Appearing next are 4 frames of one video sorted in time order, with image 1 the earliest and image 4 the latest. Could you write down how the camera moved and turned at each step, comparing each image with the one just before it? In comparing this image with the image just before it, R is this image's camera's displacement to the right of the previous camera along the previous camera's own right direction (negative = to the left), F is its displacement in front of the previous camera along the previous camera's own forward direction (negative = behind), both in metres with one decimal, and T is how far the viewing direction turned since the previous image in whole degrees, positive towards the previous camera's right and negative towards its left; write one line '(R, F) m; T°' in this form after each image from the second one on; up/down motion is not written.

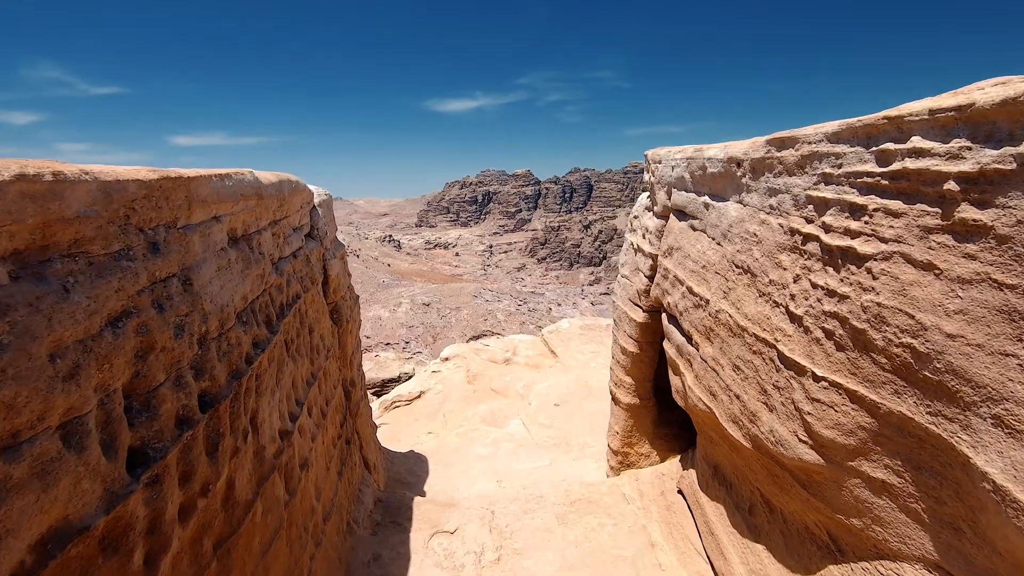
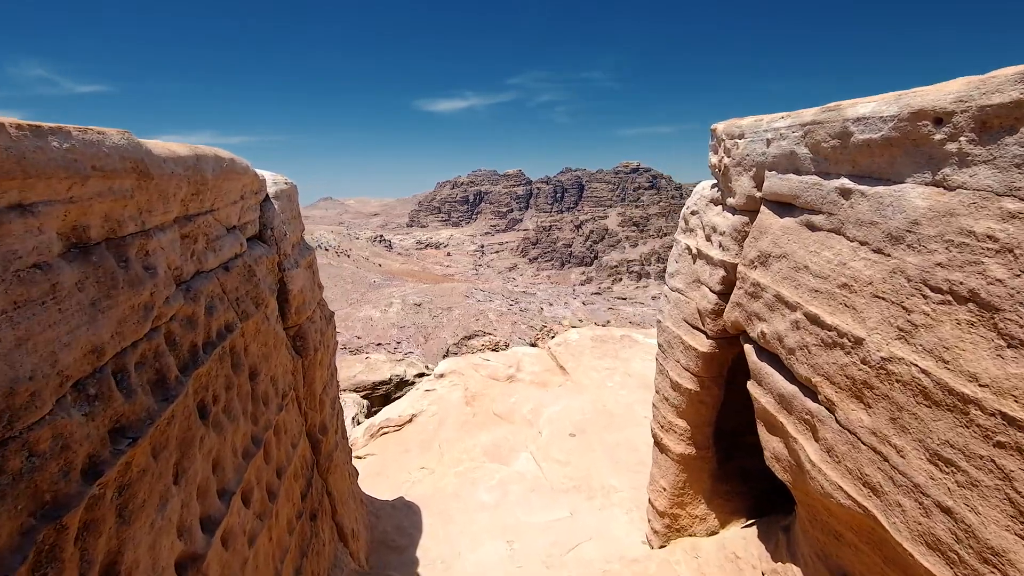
(-0.2, +1.1) m; +1°
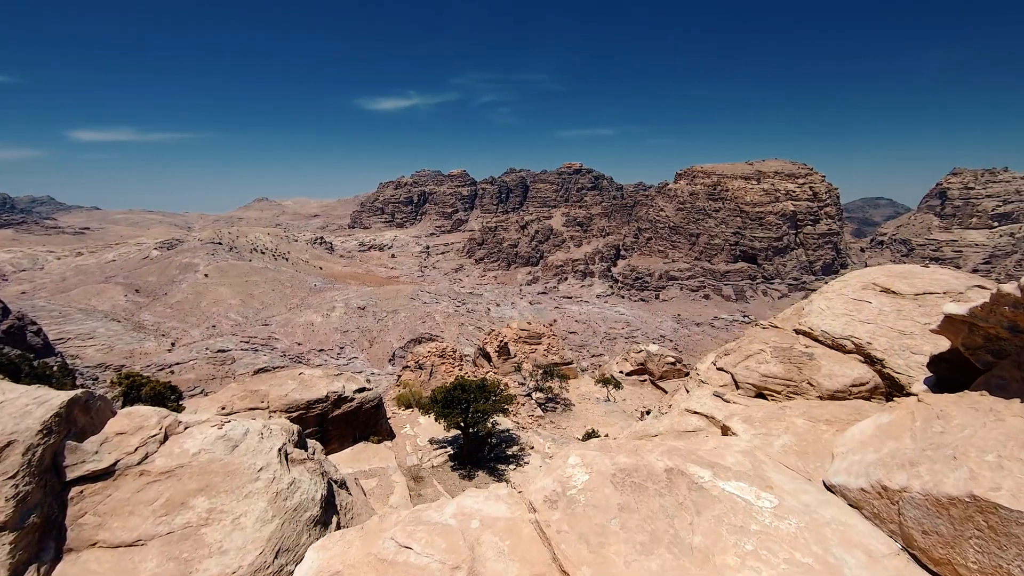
(+0.1, +4.6) m; +7°
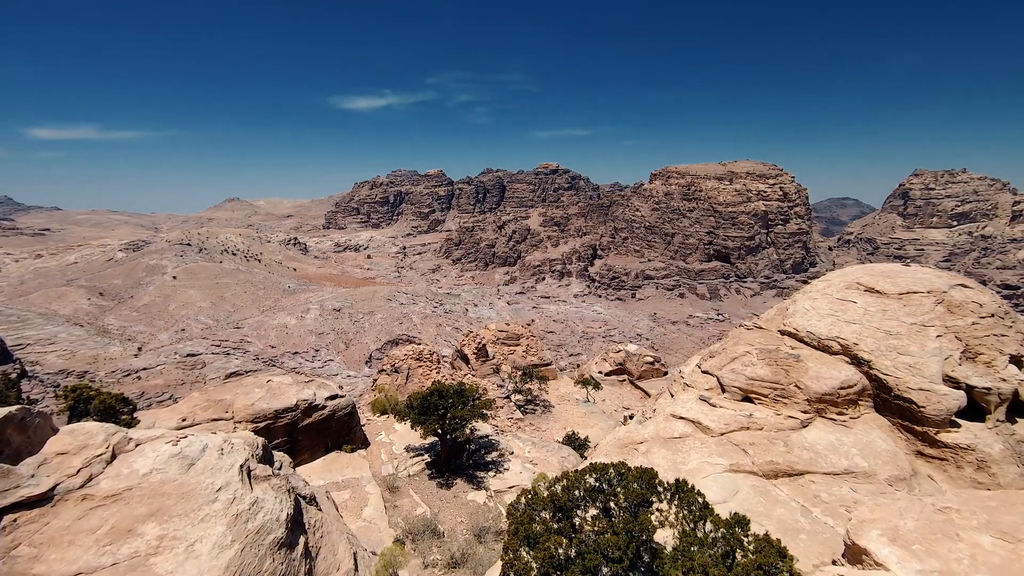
(-0.1, +2.5) m; +3°
